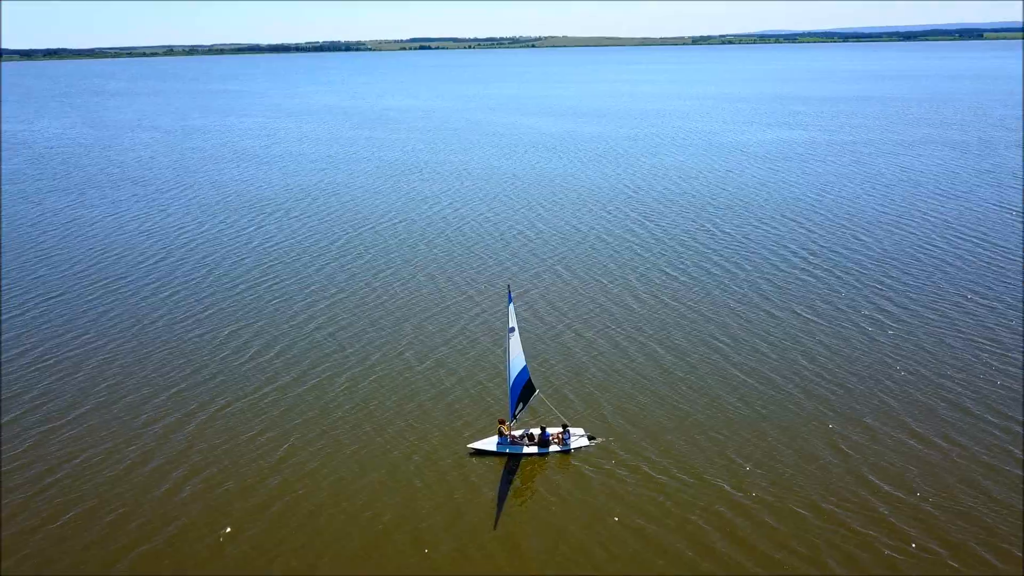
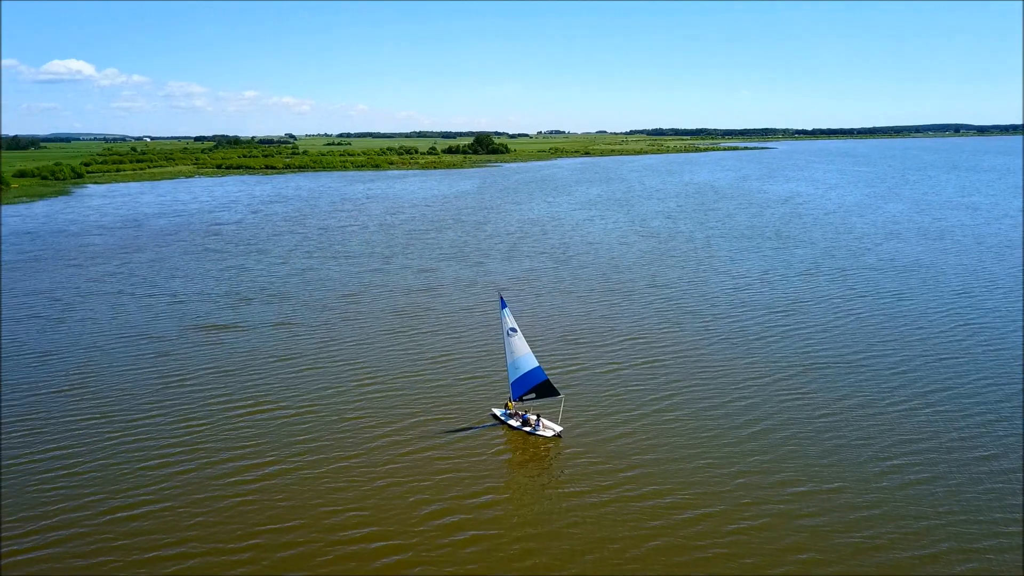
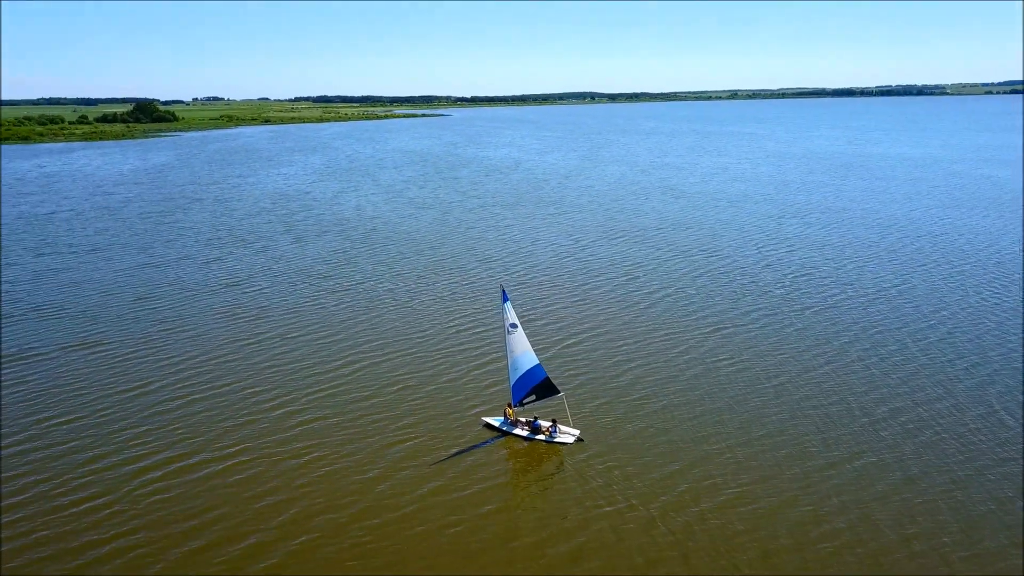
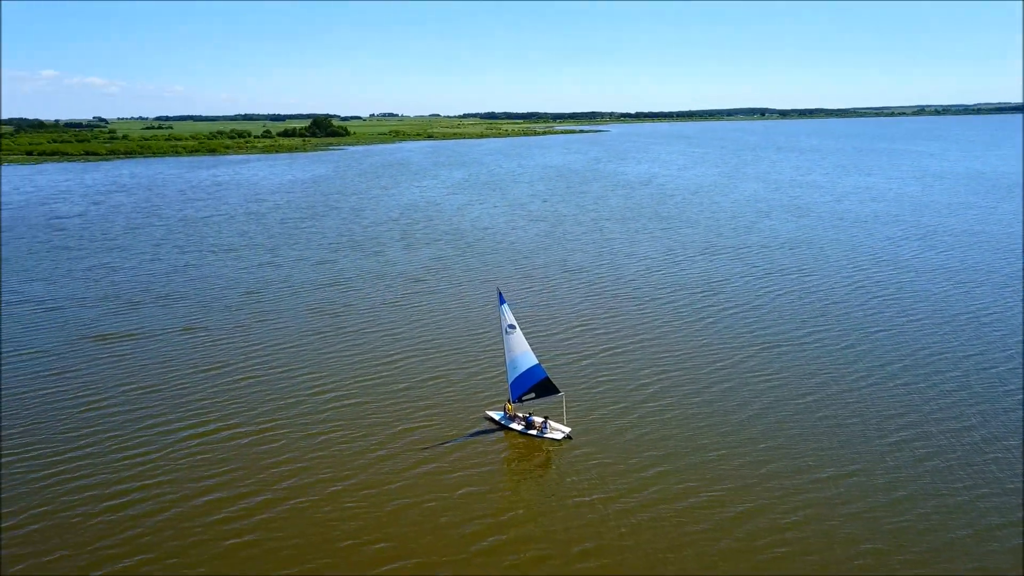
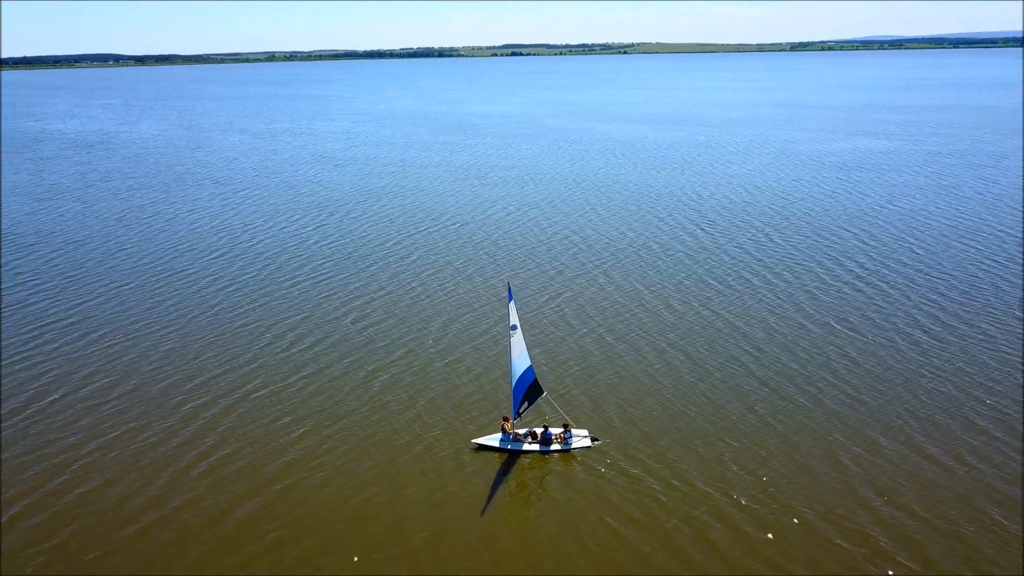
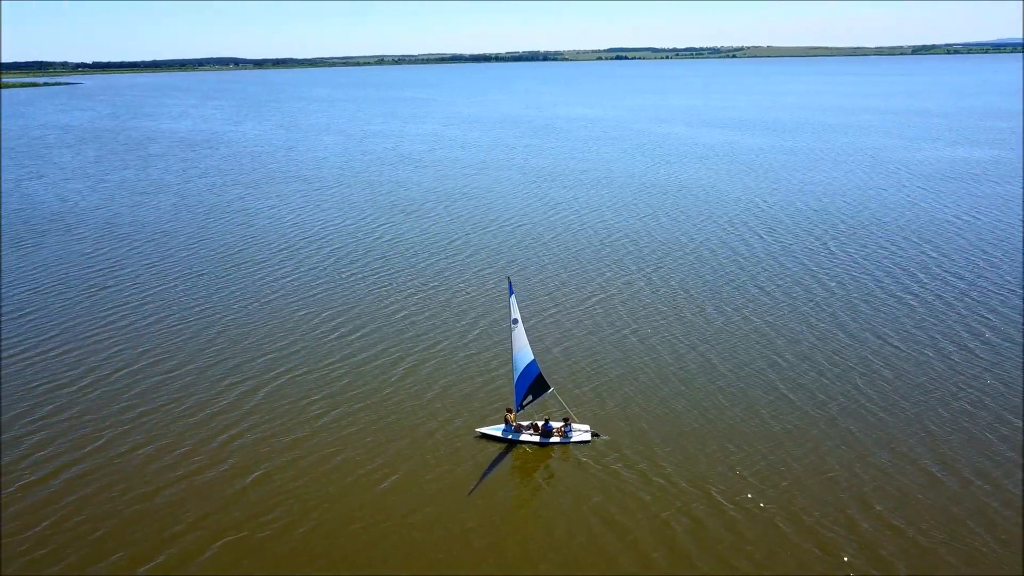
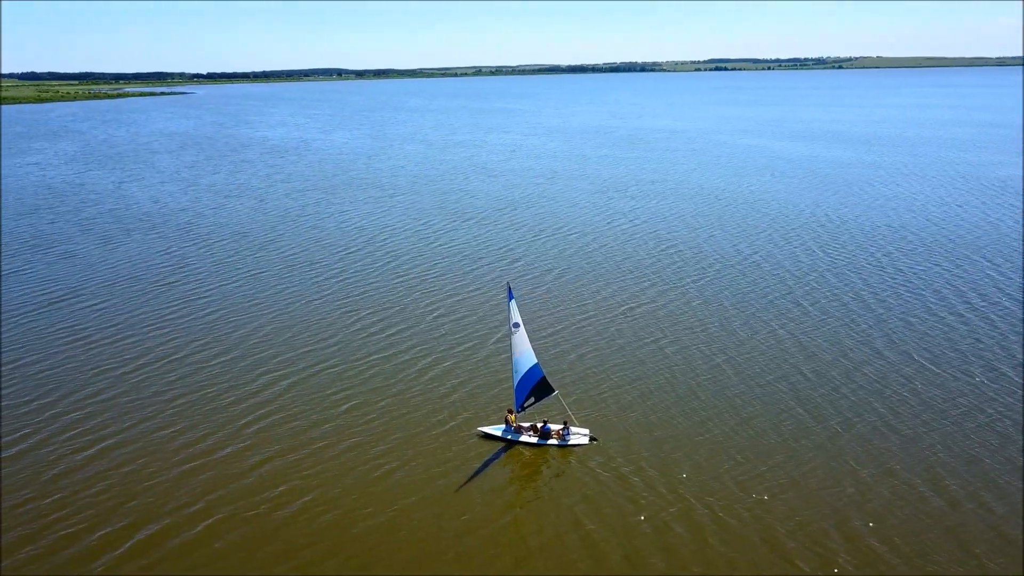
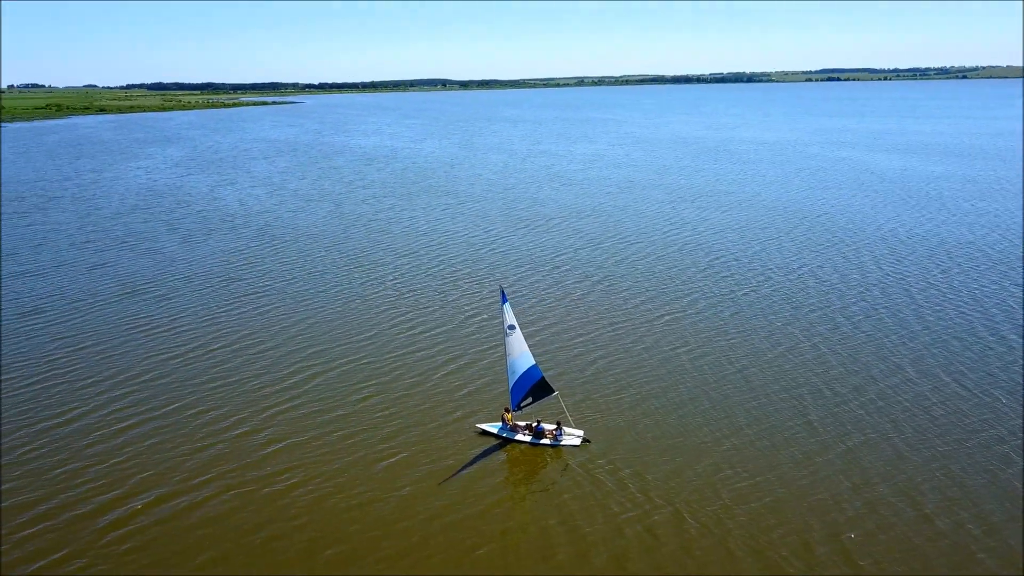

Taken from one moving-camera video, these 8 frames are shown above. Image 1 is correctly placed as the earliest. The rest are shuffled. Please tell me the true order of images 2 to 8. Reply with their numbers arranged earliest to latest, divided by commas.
5, 6, 7, 8, 3, 4, 2
